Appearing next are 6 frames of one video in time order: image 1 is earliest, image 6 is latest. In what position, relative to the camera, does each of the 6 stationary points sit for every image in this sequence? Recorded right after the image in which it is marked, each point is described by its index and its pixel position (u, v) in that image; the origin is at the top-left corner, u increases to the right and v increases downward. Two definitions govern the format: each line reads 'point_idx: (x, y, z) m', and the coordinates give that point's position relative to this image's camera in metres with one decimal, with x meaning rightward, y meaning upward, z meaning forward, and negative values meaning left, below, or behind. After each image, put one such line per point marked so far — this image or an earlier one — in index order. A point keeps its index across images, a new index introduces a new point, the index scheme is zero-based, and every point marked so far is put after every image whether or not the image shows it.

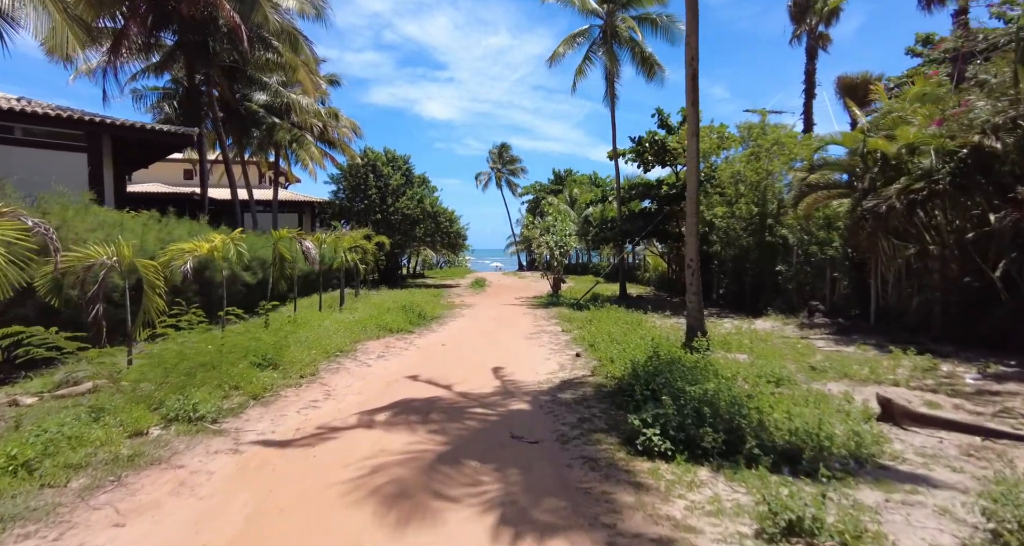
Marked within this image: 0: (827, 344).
0: (+6.5, -1.5, +10.5) m
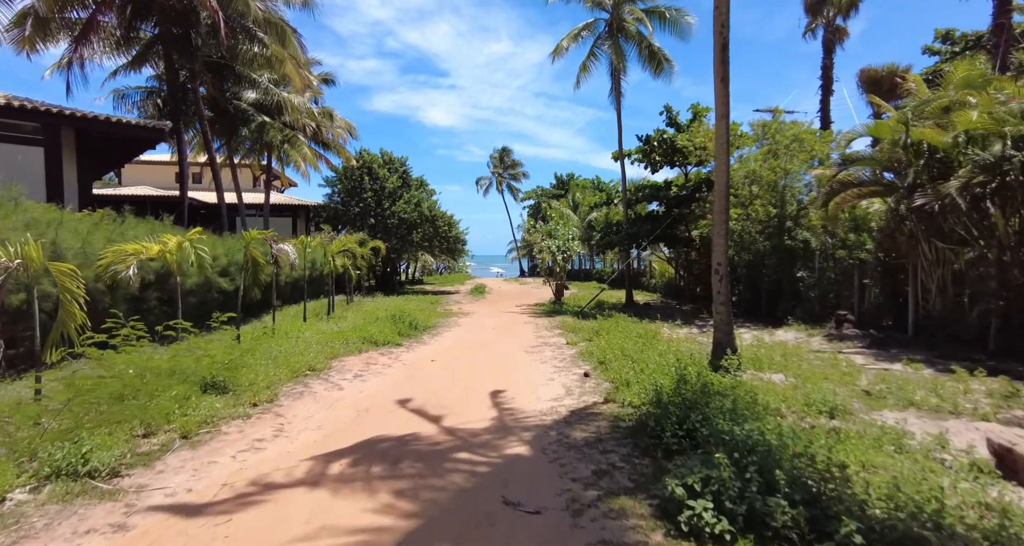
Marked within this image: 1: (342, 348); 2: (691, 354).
0: (+6.5, -1.6, +9.3) m
1: (-3.4, -1.6, +10.2) m
2: (+2.9, -1.3, +8.1) m
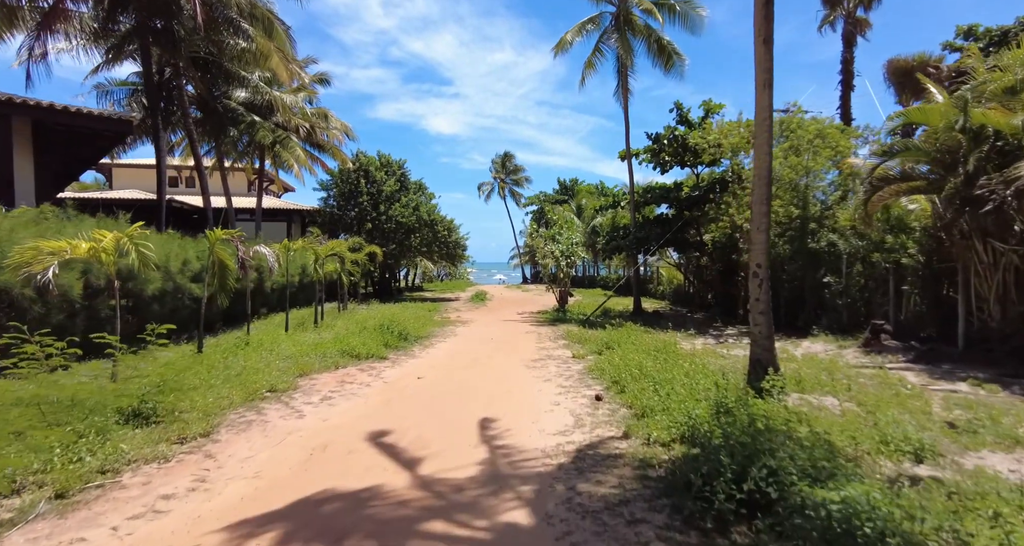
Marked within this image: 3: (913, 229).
0: (+6.5, -1.7, +8.0) m
1: (-3.4, -1.6, +8.9) m
2: (+2.8, -1.4, +6.8) m
3: (+9.1, +1.0, +11.5) m
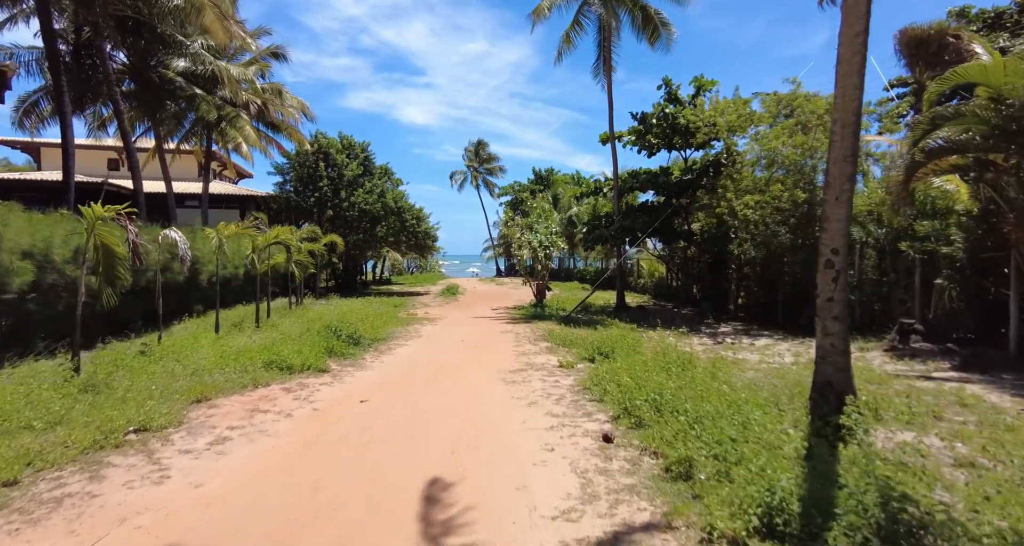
0: (+6.1, -1.5, +6.3) m
1: (-3.8, -1.5, +6.8) m
2: (+2.6, -1.3, +5.0) m
3: (+8.6, +1.2, +10.0) m
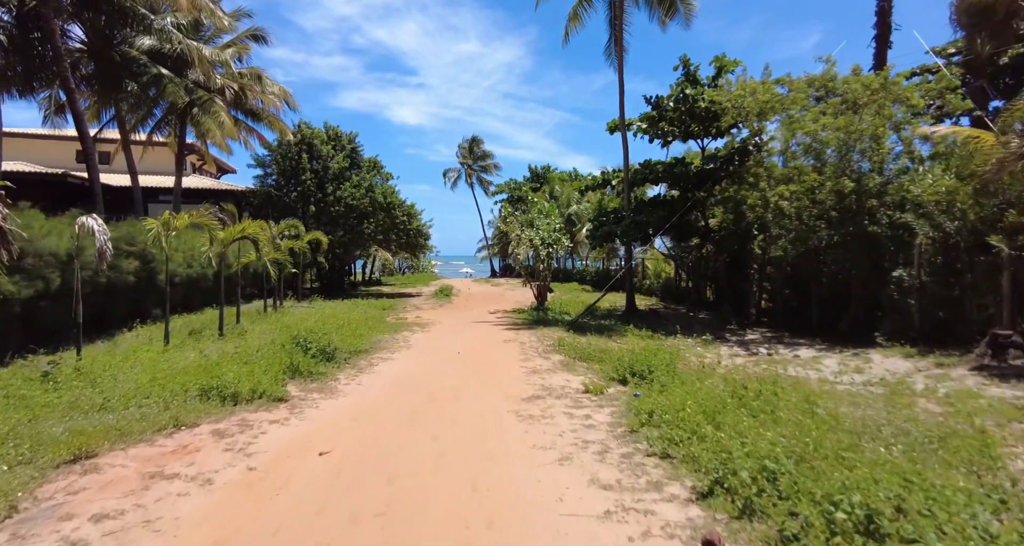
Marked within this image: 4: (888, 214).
0: (+6.3, -1.5, +4.5) m
1: (-3.6, -1.5, +4.8) m
2: (+2.8, -1.3, +3.1) m
3: (+8.8, +1.2, +8.2) m
4: (+8.8, +1.4, +11.9) m
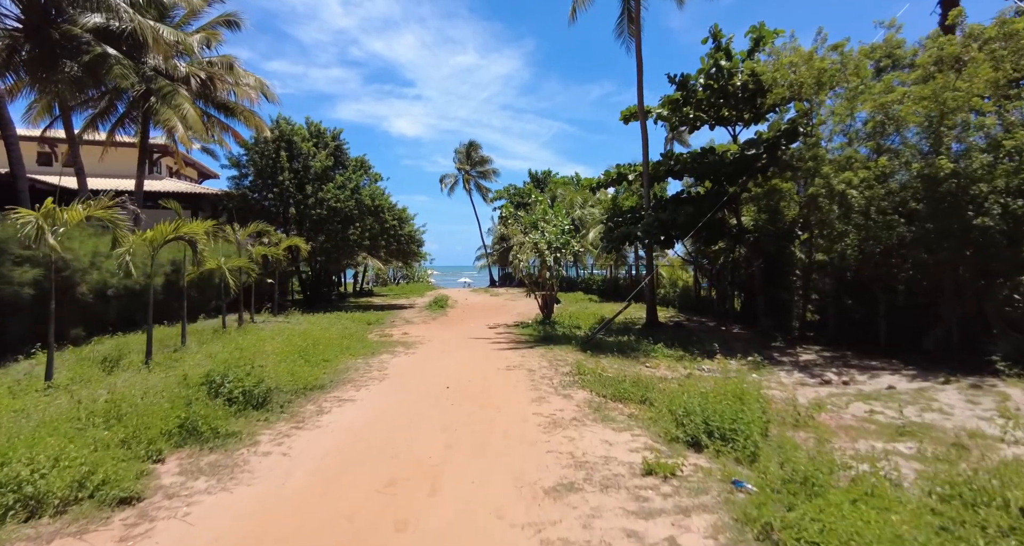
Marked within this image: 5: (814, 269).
0: (+6.5, -1.5, +1.8) m
1: (-3.5, -1.5, +2.1) m
2: (+2.9, -1.2, +0.4) m
3: (+8.9, +1.1, +5.5) m
4: (+8.9, +1.3, +9.3) m
5: (+8.4, +0.2, +13.8) m
